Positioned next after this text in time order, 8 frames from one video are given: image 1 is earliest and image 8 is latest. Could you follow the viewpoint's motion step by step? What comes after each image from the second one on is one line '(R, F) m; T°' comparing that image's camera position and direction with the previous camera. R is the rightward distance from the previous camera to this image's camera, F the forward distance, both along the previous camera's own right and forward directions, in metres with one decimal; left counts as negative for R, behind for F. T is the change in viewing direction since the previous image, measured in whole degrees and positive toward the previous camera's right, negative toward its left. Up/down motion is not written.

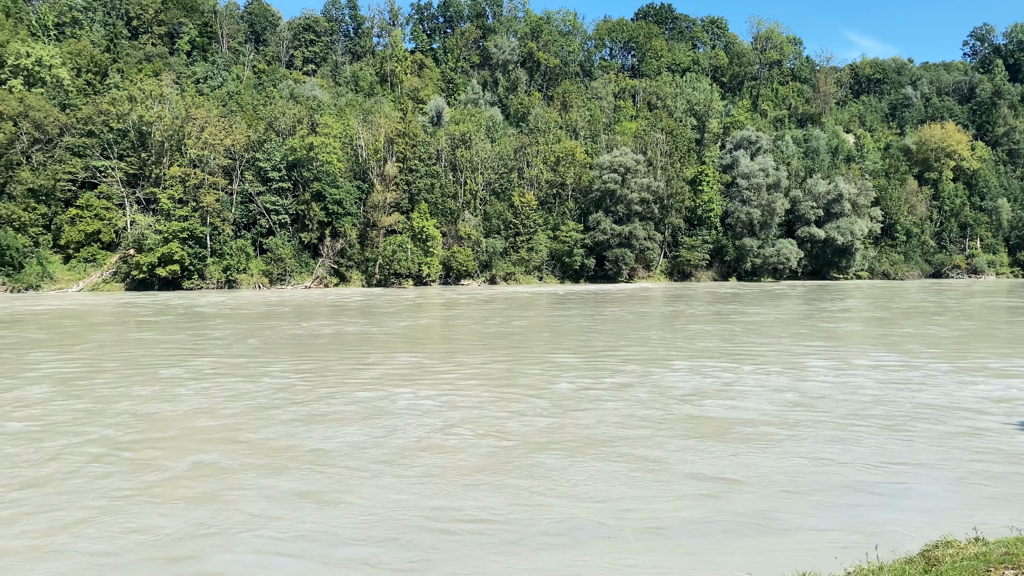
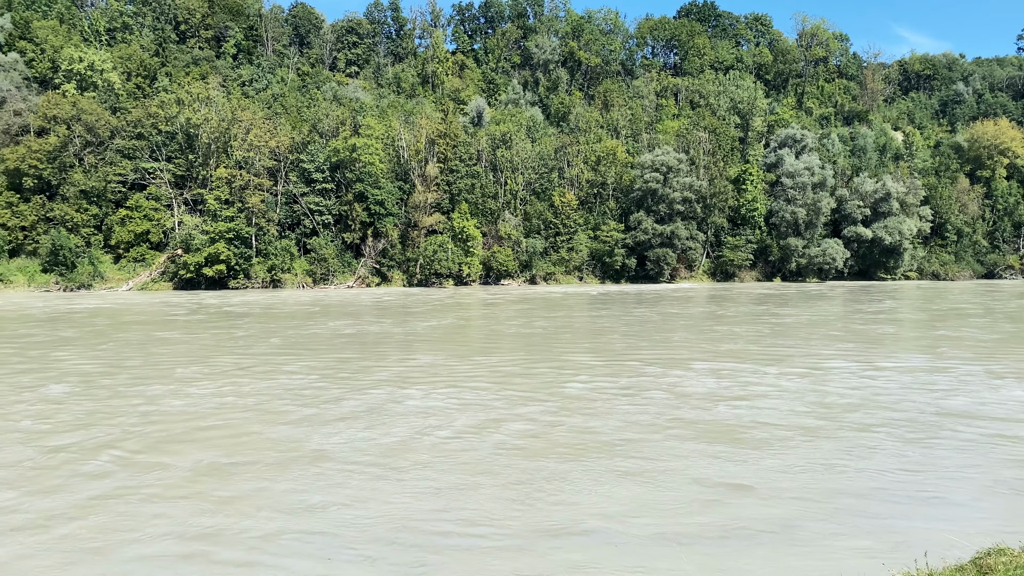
(+0.4, +0.1) m; -3°
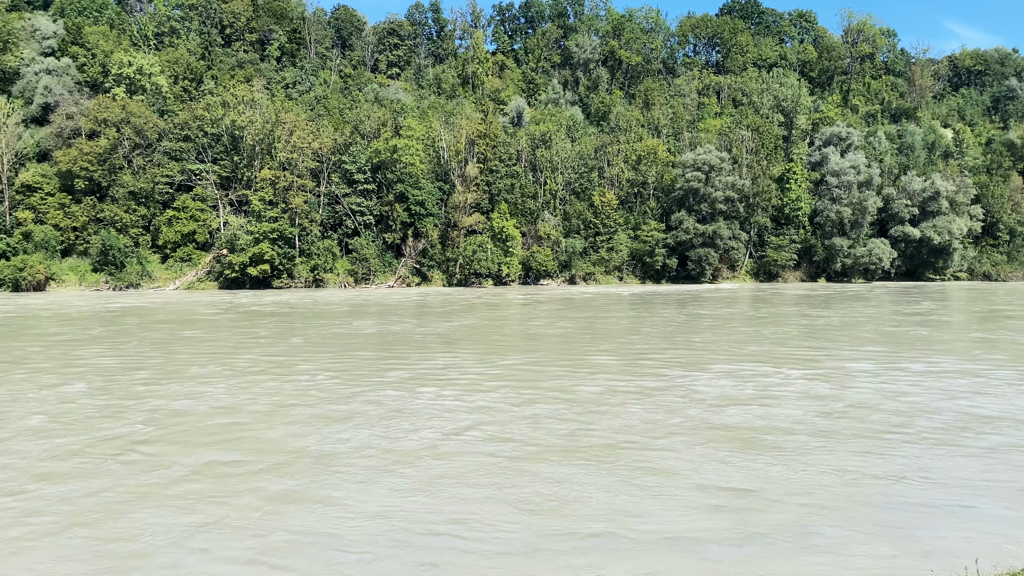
(+0.4, +0.1) m; -3°
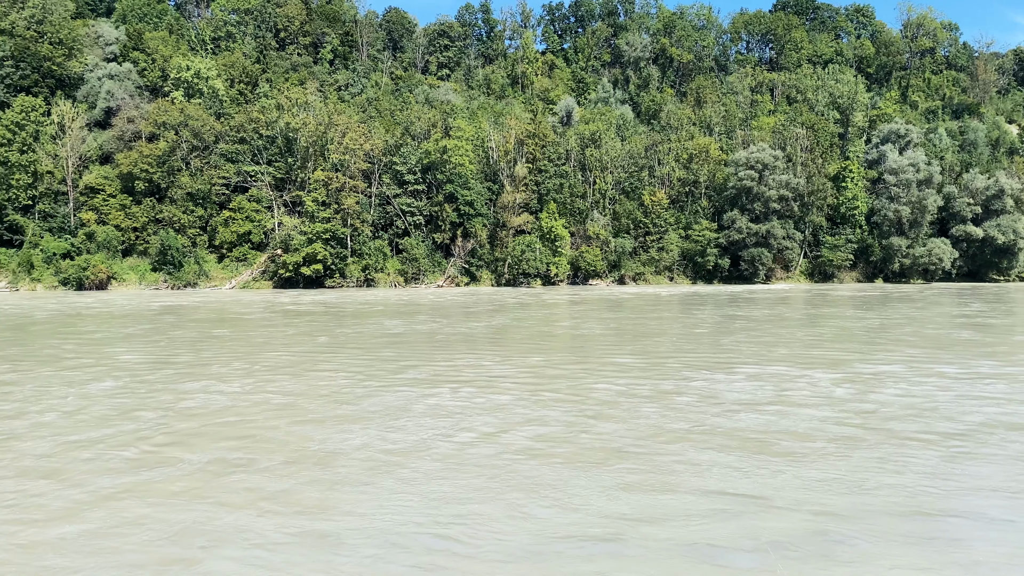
(+0.5, +0.1) m; -3°
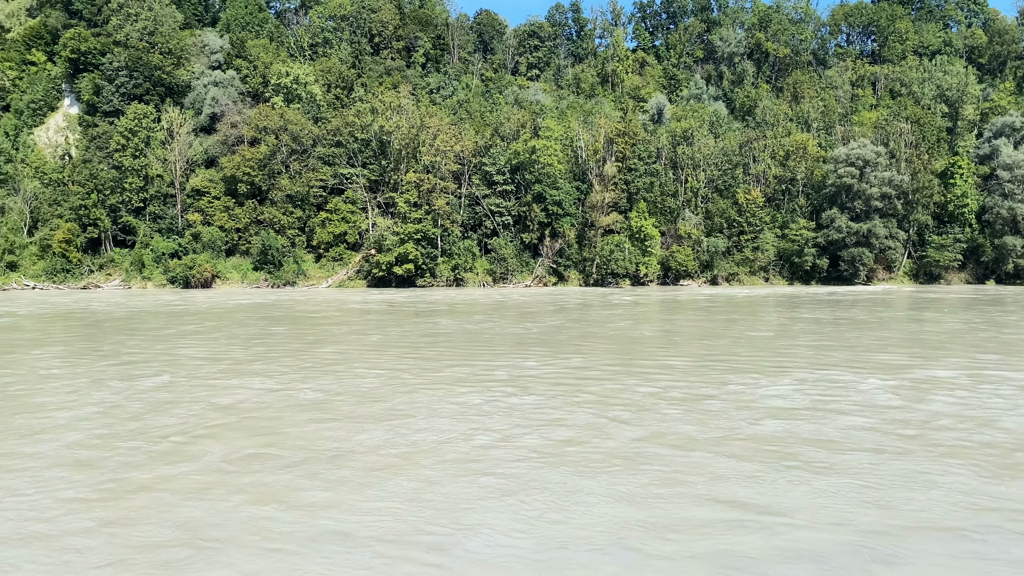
(+0.8, +0.1) m; -6°
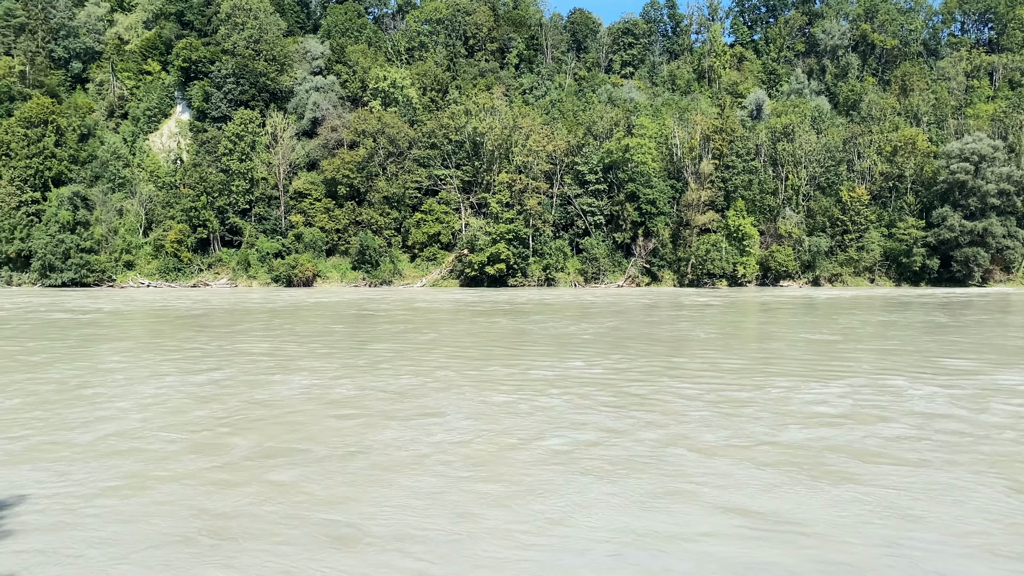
(+0.8, +0.1) m; -6°
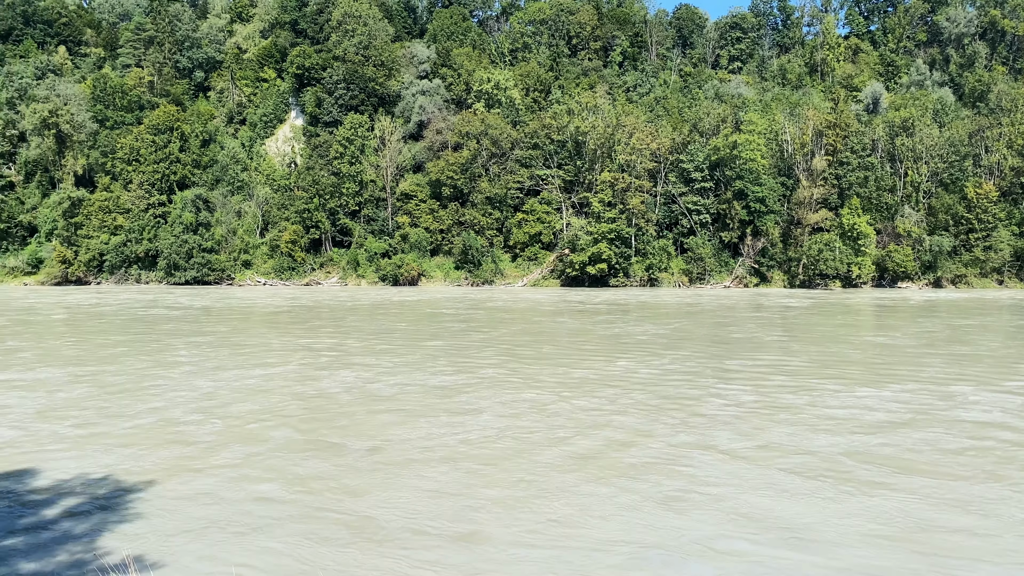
(+0.9, 0.0) m; -7°
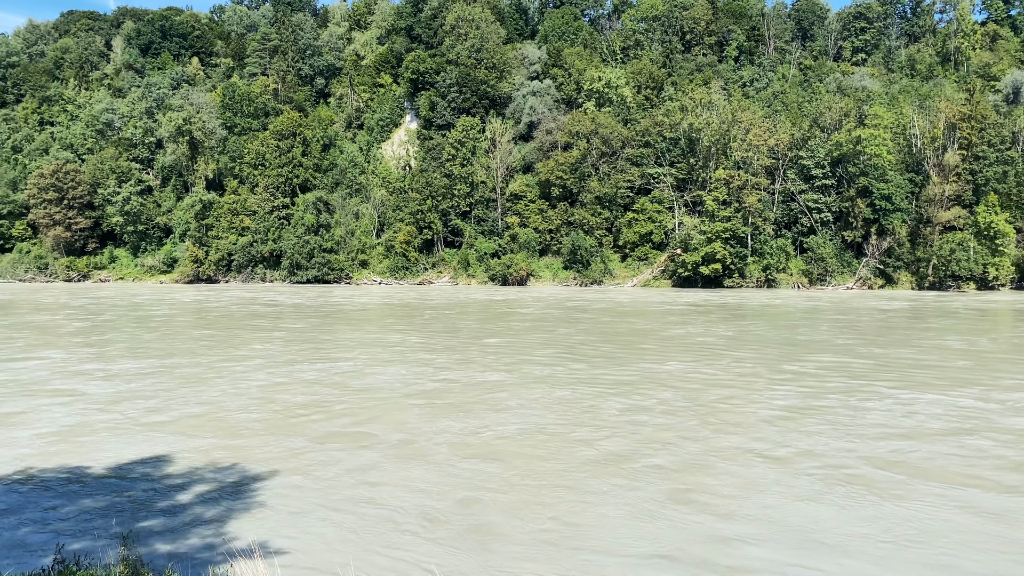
(+0.9, 0.0) m; -8°
